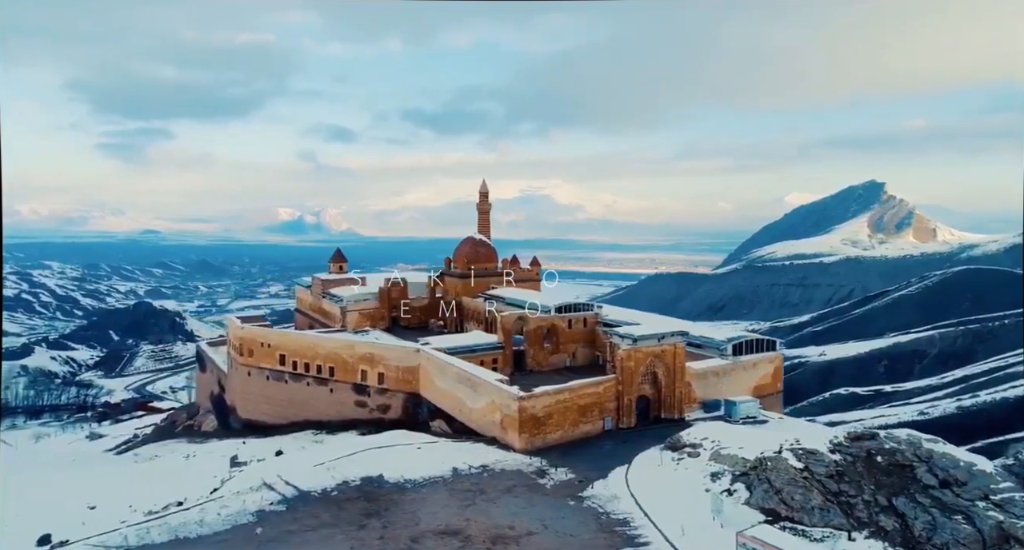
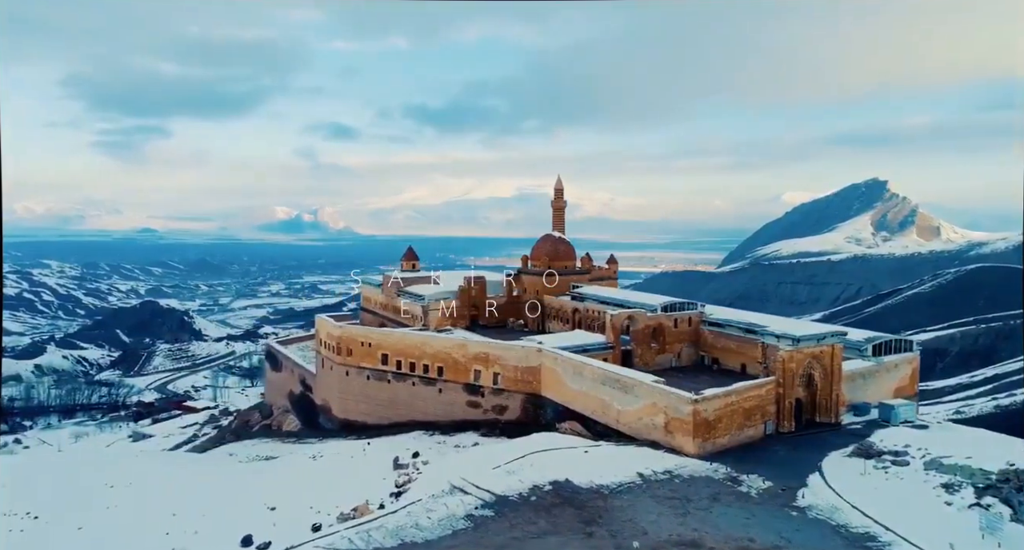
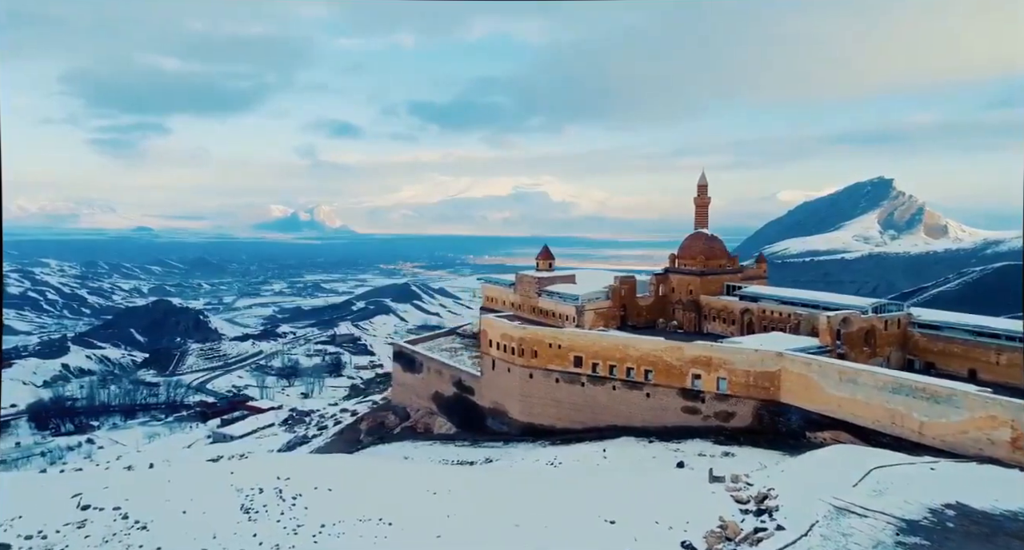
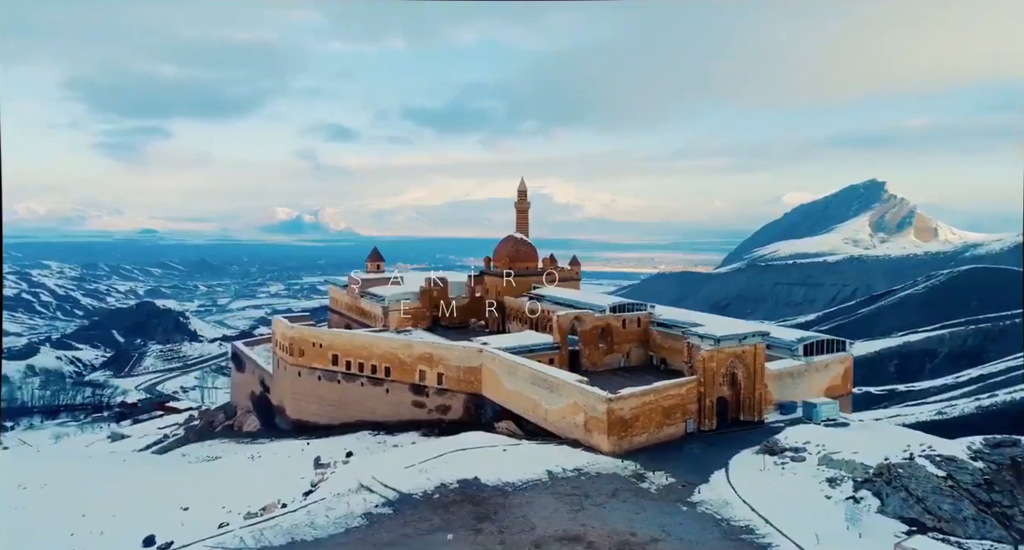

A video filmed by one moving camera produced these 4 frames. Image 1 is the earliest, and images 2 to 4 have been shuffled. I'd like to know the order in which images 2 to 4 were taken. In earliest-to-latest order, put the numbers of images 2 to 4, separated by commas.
4, 2, 3
